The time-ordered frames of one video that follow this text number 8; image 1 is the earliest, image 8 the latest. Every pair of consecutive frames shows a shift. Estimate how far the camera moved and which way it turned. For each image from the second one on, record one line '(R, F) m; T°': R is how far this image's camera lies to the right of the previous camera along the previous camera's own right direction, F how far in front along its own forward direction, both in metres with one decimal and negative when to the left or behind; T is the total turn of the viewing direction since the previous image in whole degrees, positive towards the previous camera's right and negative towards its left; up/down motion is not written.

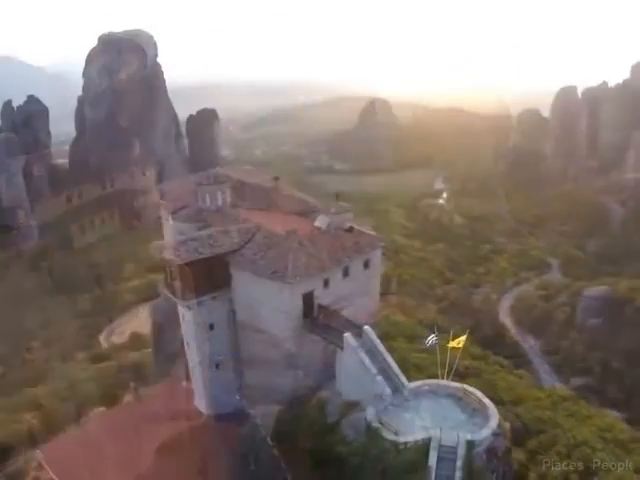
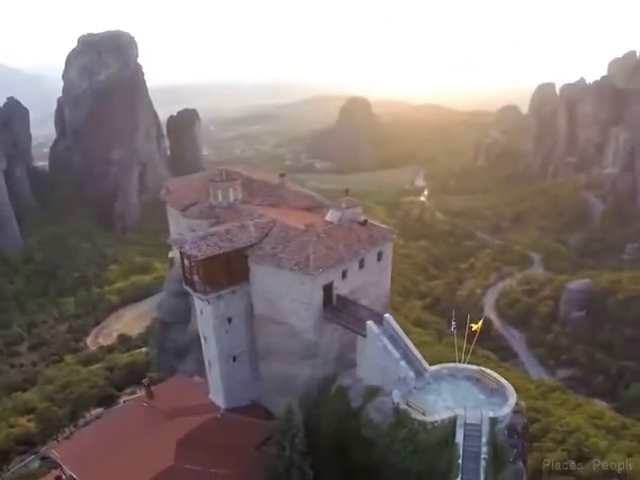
(-0.5, -0.3) m; +2°
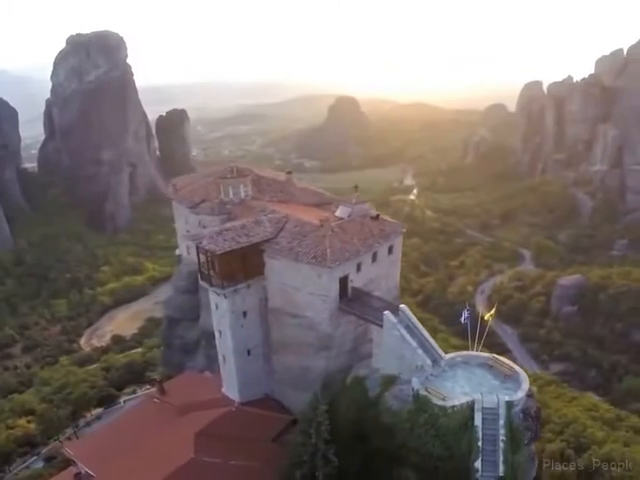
(-0.3, -0.2) m; +1°
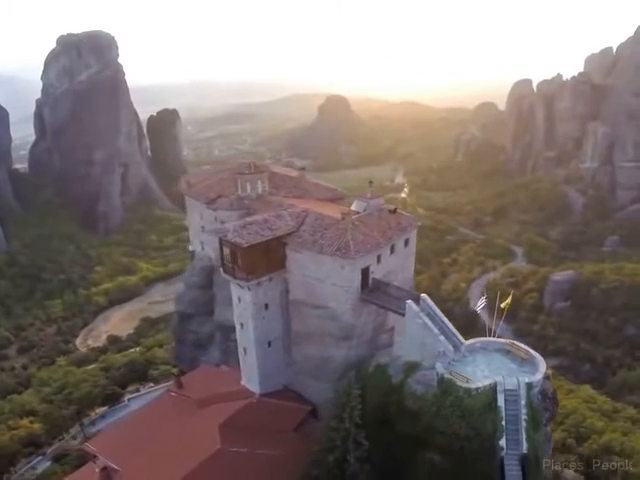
(-0.4, -0.3) m; +1°
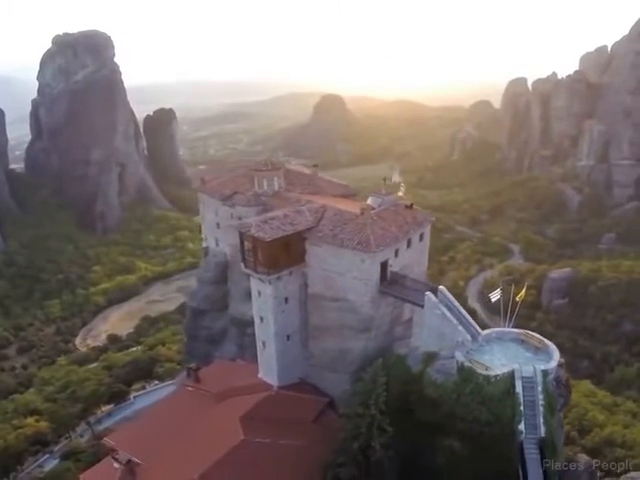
(-0.3, -0.3) m; 0°
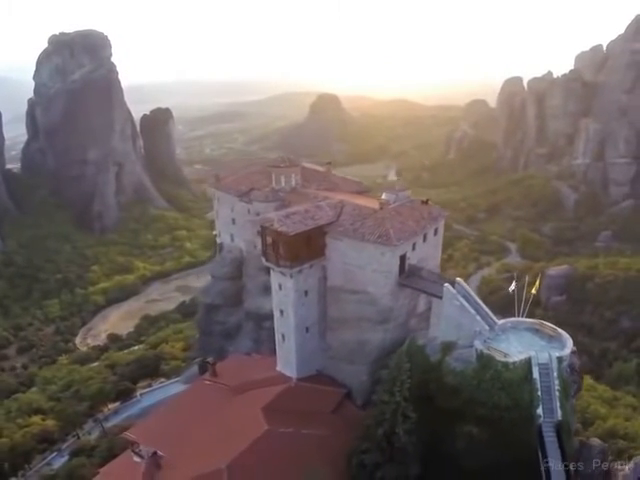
(-0.4, -0.3) m; 0°
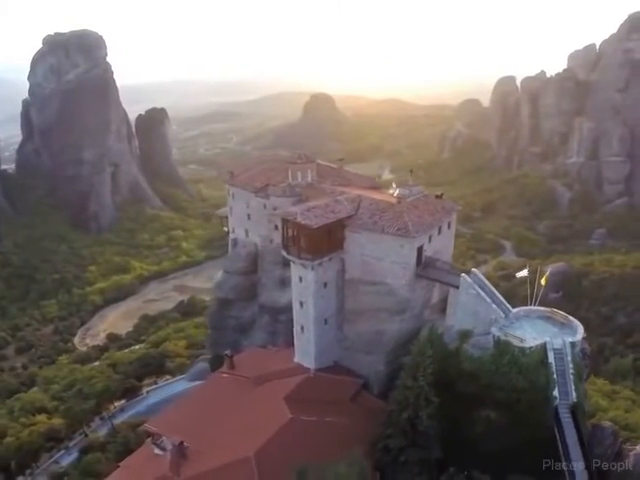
(-0.4, -0.3) m; +1°
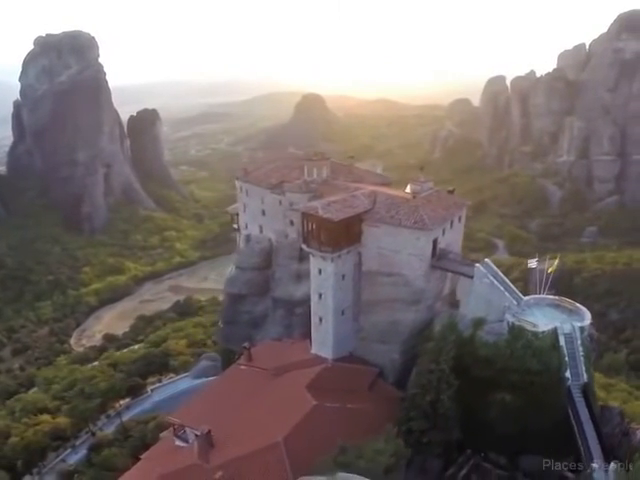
(-0.4, -0.4) m; +1°
